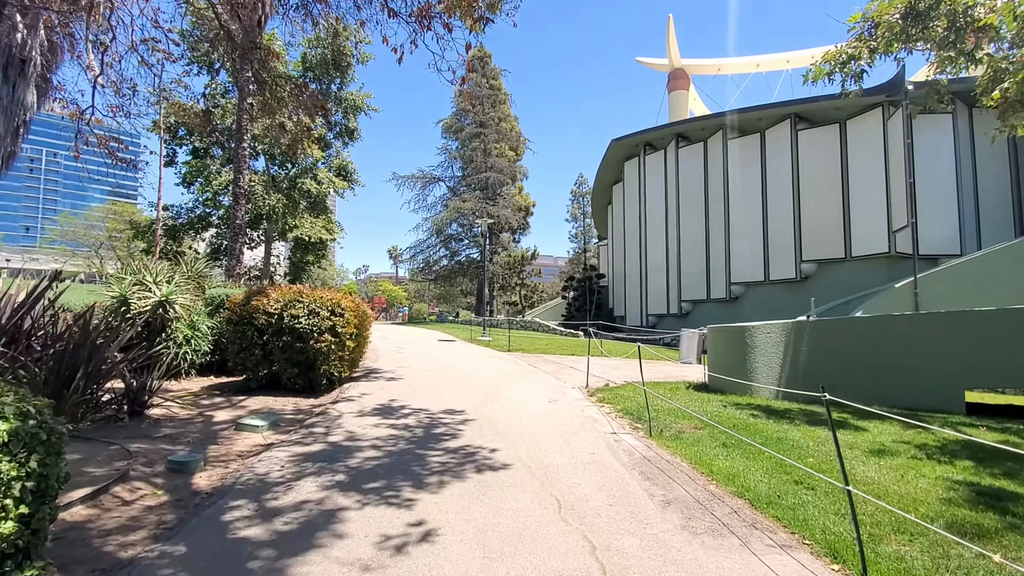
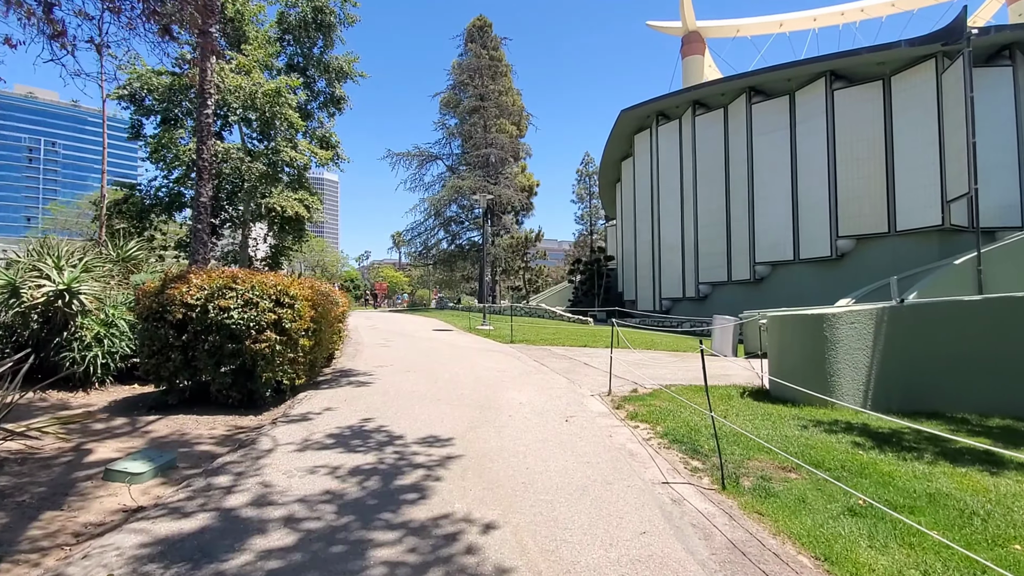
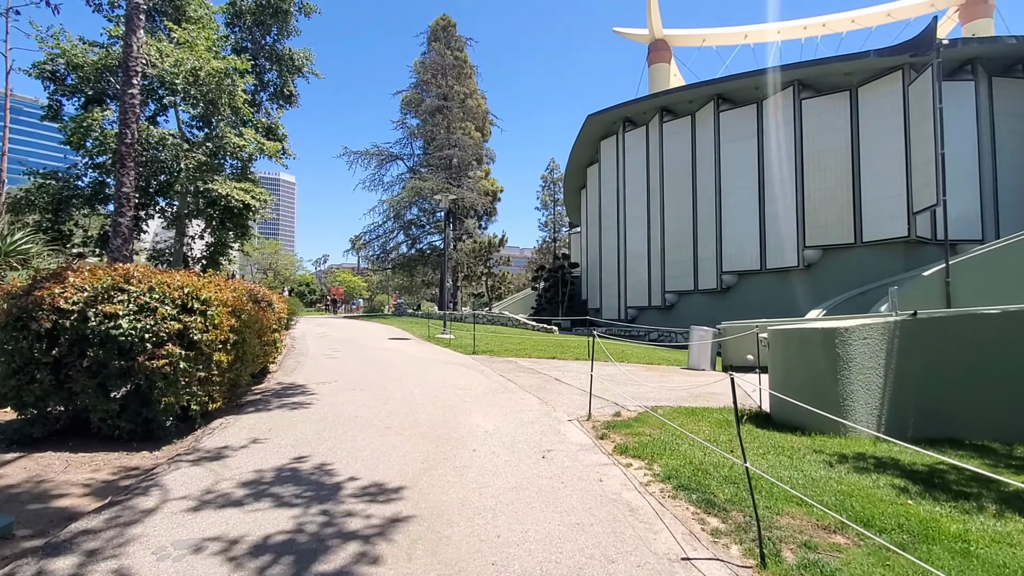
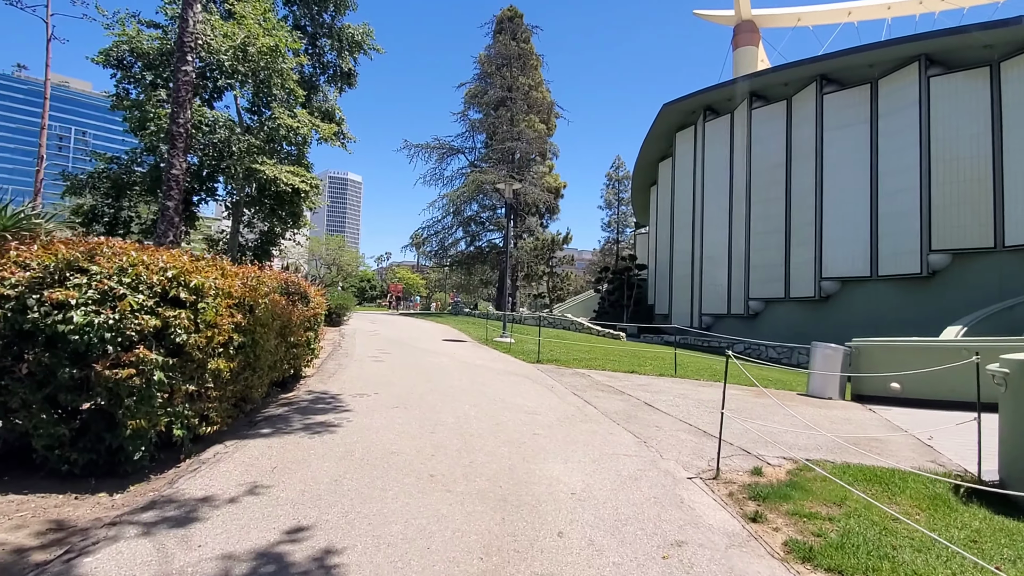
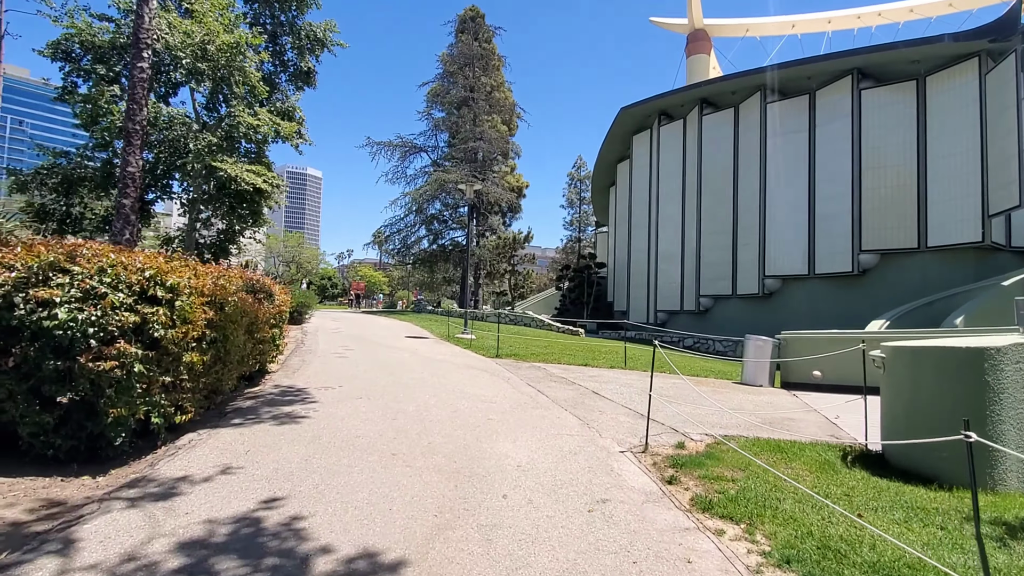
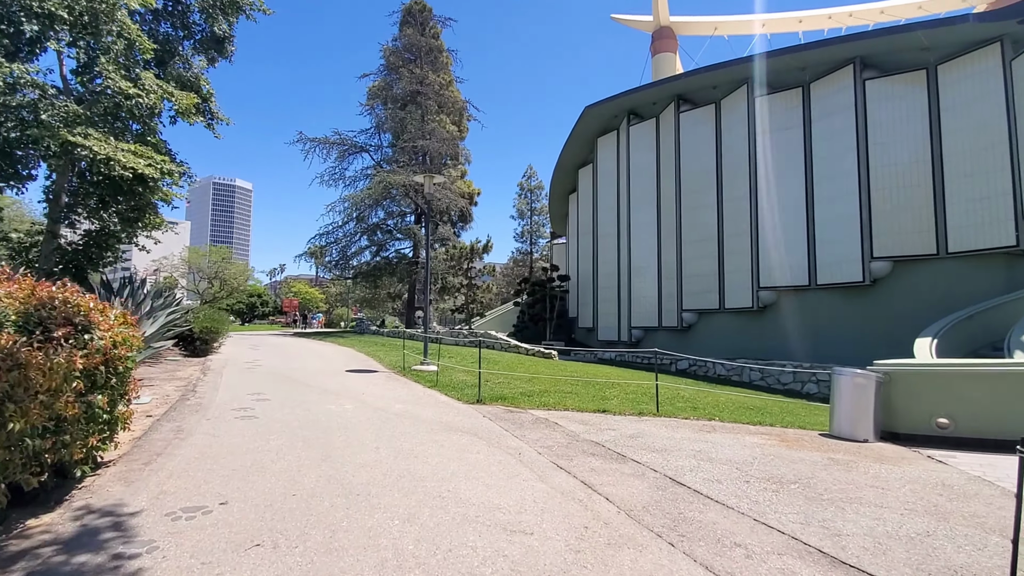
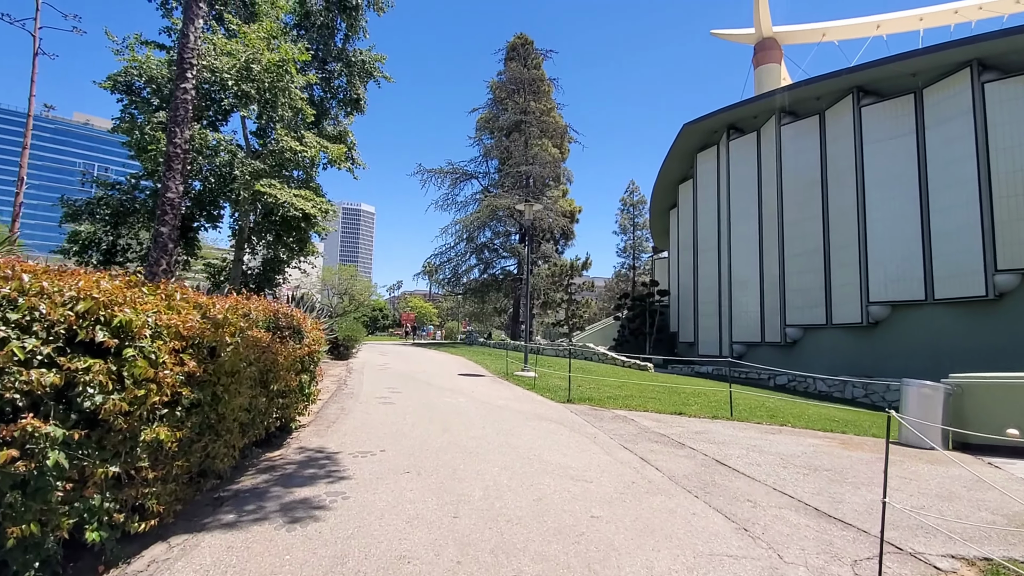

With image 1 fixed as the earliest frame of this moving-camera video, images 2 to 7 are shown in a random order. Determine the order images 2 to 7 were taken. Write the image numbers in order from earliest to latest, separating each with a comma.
2, 3, 5, 4, 7, 6
